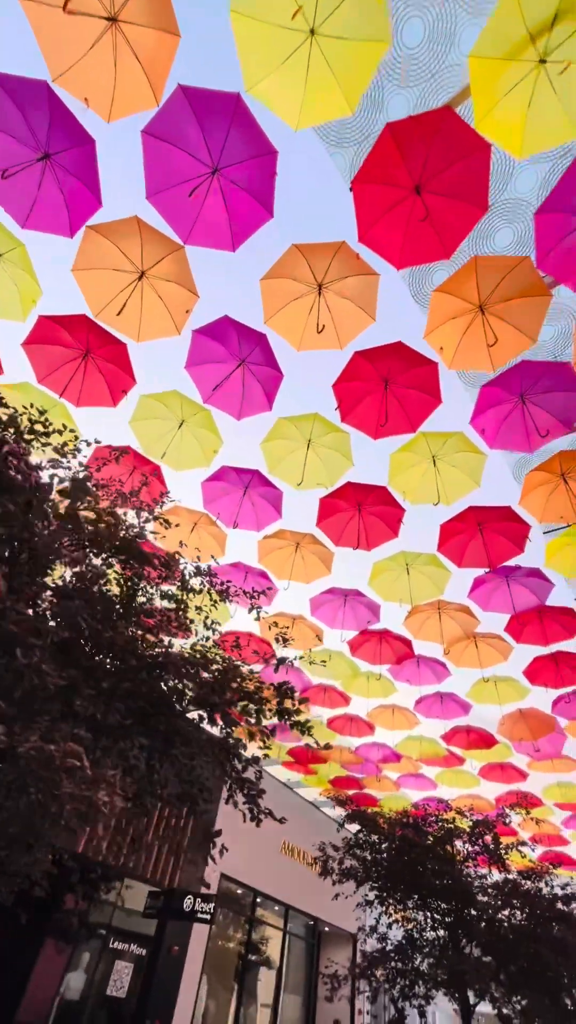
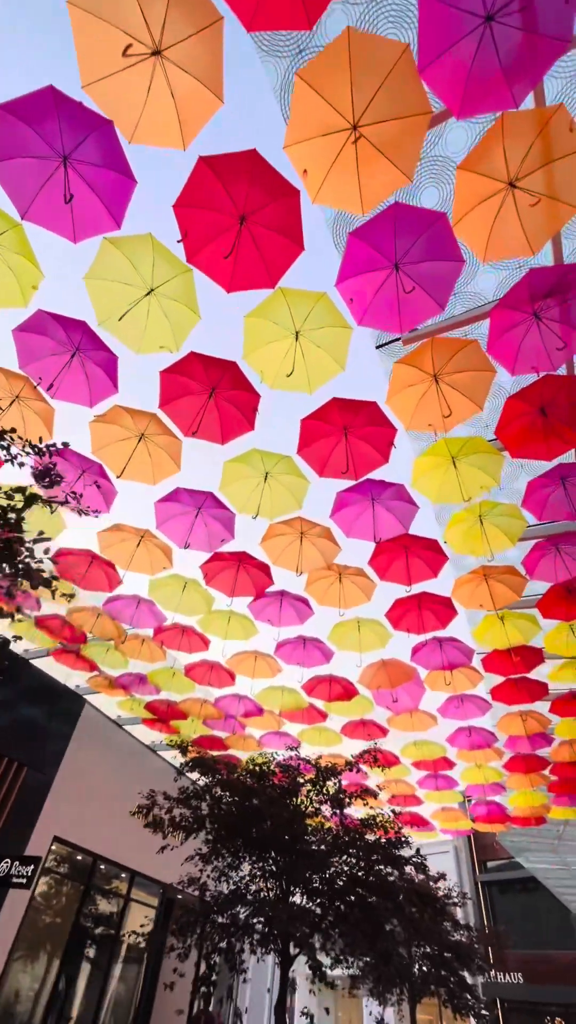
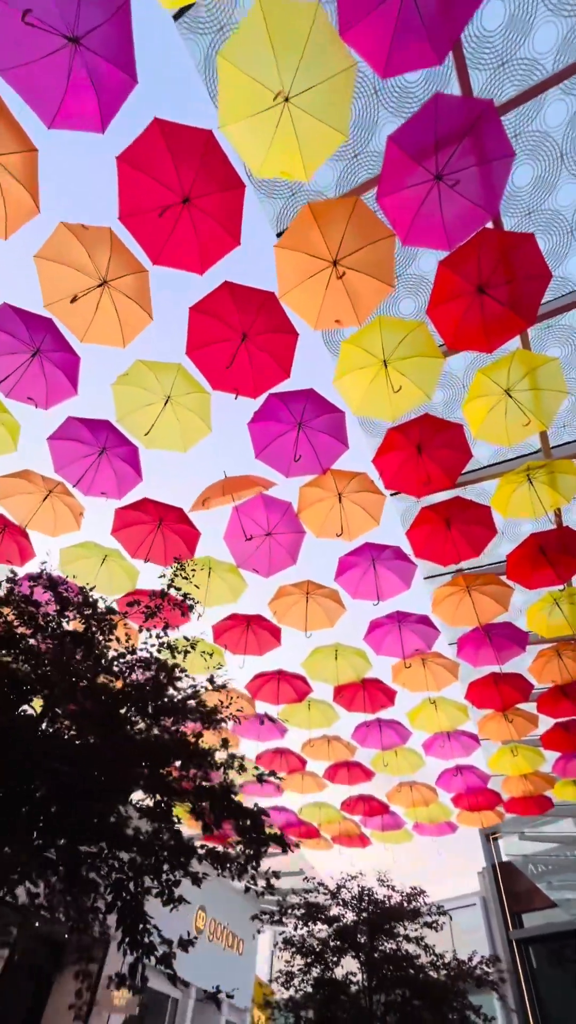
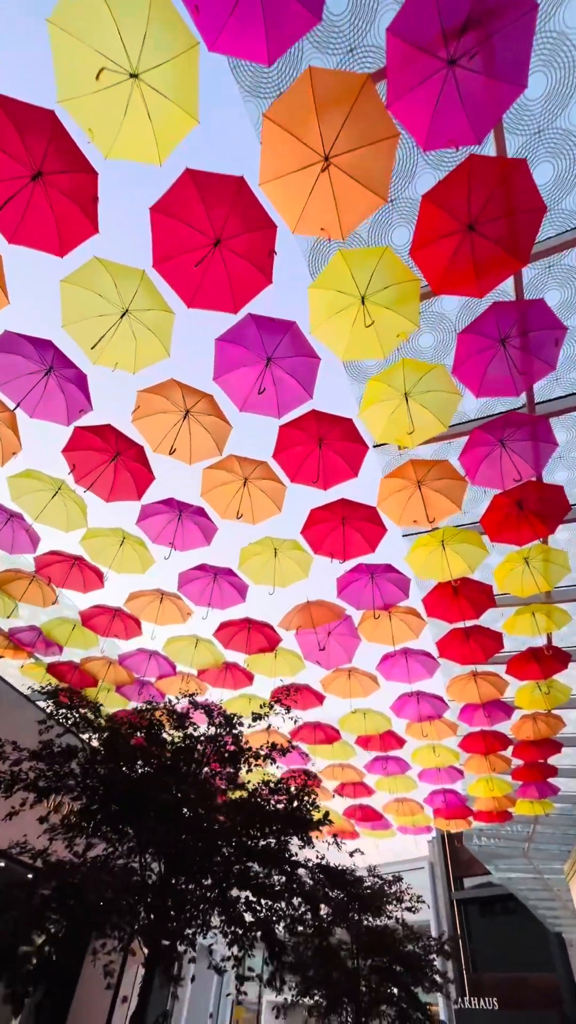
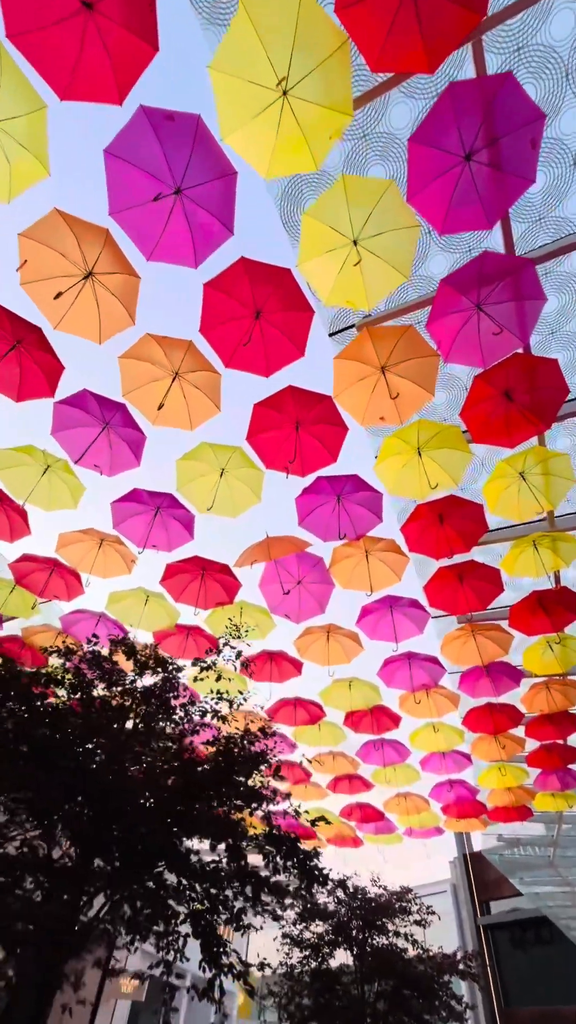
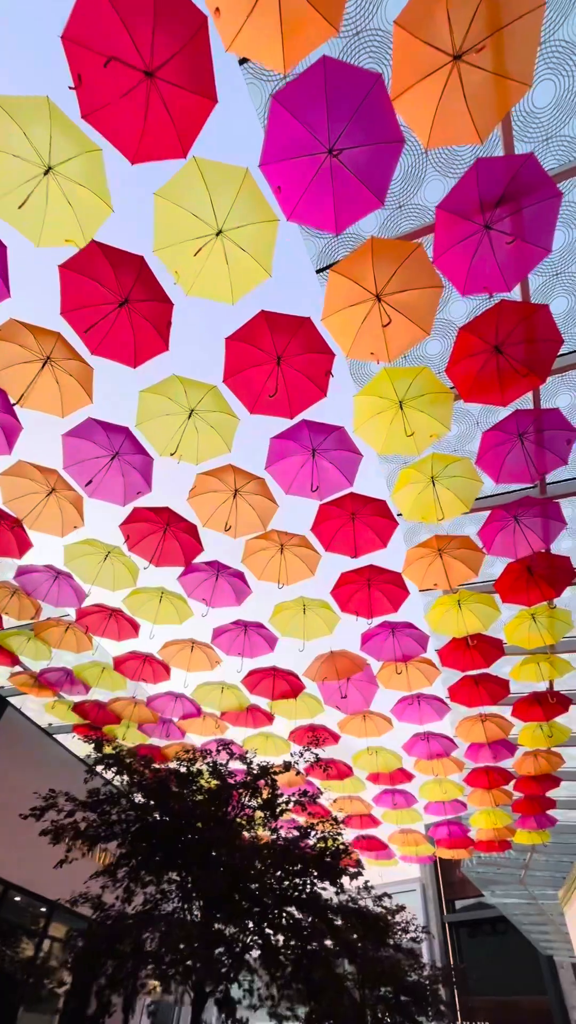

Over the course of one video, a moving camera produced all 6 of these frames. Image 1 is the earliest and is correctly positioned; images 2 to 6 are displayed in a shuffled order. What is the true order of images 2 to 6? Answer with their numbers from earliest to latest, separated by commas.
2, 6, 4, 5, 3
